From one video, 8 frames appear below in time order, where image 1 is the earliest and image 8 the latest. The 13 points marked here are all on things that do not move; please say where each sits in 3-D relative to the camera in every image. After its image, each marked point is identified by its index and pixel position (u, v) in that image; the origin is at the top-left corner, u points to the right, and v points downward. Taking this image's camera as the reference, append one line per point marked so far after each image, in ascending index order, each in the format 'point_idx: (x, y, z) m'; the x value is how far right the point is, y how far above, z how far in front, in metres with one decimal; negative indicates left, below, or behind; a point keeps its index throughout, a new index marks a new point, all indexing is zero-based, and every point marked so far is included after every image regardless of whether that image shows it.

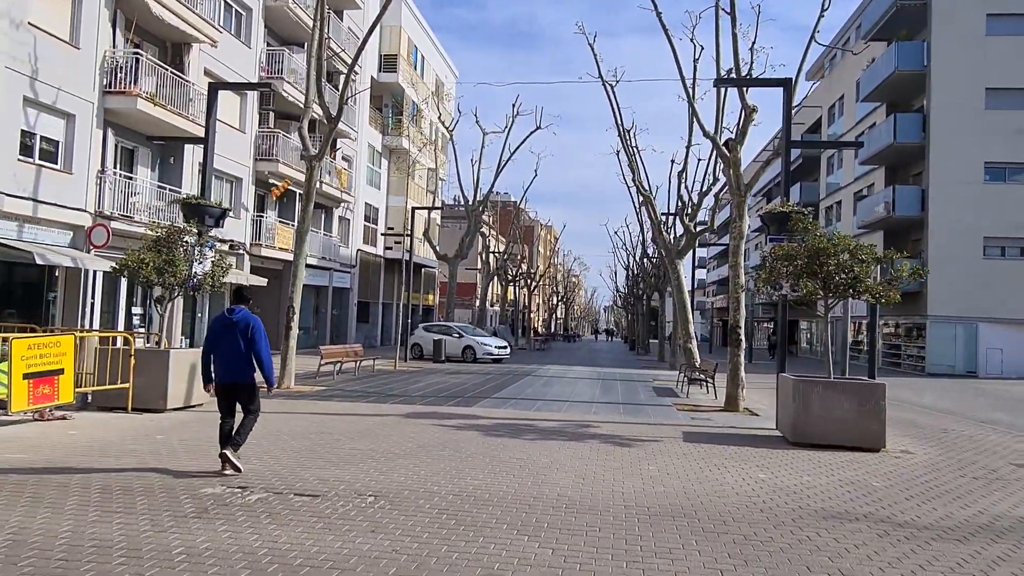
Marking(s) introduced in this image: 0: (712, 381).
0: (+5.3, -2.4, +18.9) m
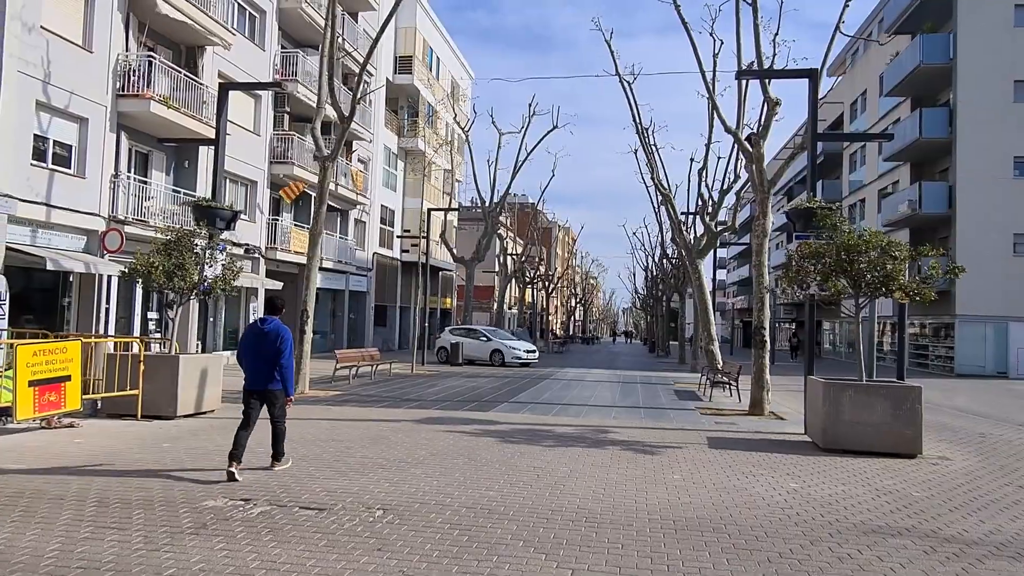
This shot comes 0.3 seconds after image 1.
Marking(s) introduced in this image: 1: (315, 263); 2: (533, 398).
0: (+5.7, -2.4, +18.4) m
1: (-4.6, +0.6, +16.9) m
2: (+0.4, -2.4, +15.8) m
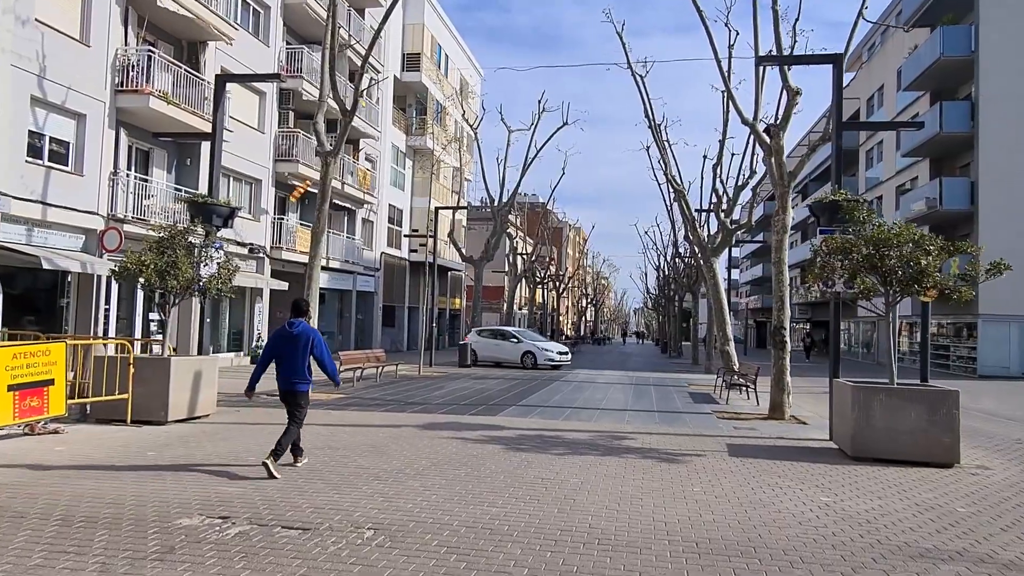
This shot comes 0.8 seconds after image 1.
0: (+5.9, -2.4, +17.7) m
1: (-4.4, +0.6, +16.3) m
2: (+0.6, -2.4, +15.2) m
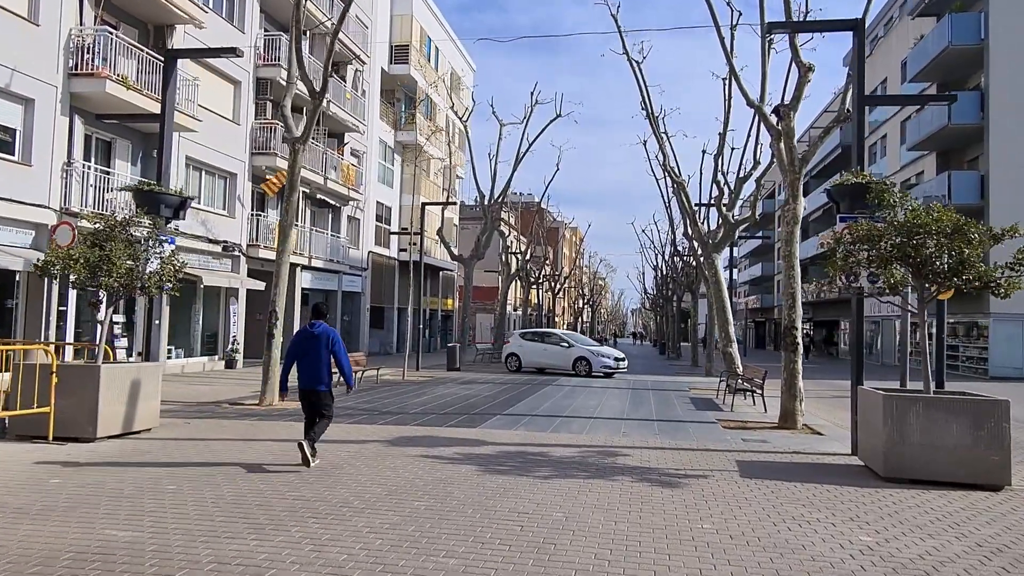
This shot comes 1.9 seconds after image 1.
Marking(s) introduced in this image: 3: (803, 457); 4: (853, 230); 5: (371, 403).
0: (+5.6, -2.3, +16.4) m
1: (-4.7, +0.6, +15.0) m
2: (+0.3, -2.3, +13.8) m
3: (+4.0, -2.3, +9.9) m
4: (+4.3, +0.7, +9.2) m
5: (-3.0, -2.4, +15.1) m
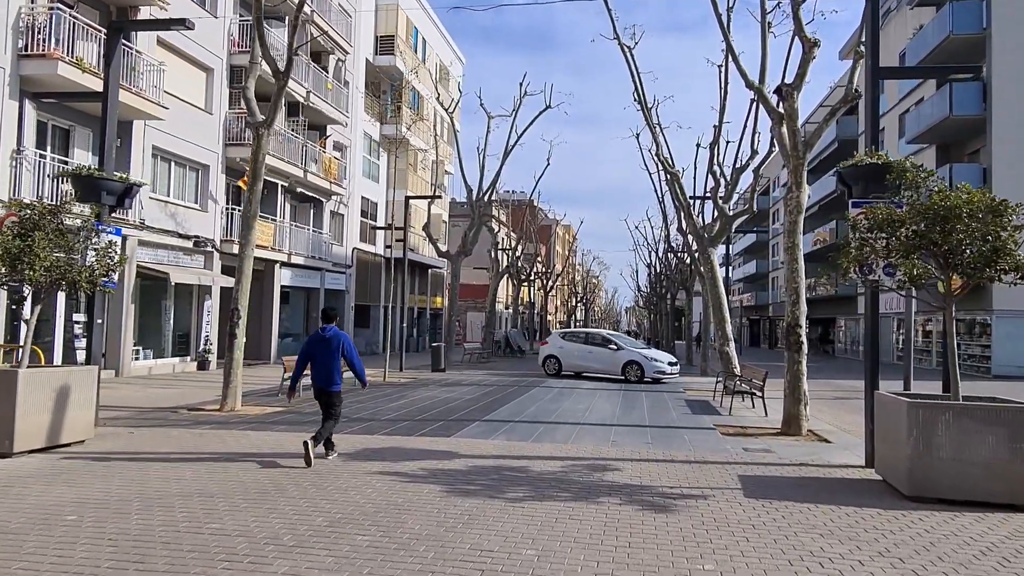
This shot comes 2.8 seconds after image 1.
0: (+5.3, -2.2, +15.4) m
1: (-5.0, +0.7, +13.9) m
2: (0.0, -2.3, +12.8) m
3: (+3.7, -2.2, +8.9) m
4: (+4.0, +0.8, +8.1) m
5: (-3.3, -2.3, +14.1) m
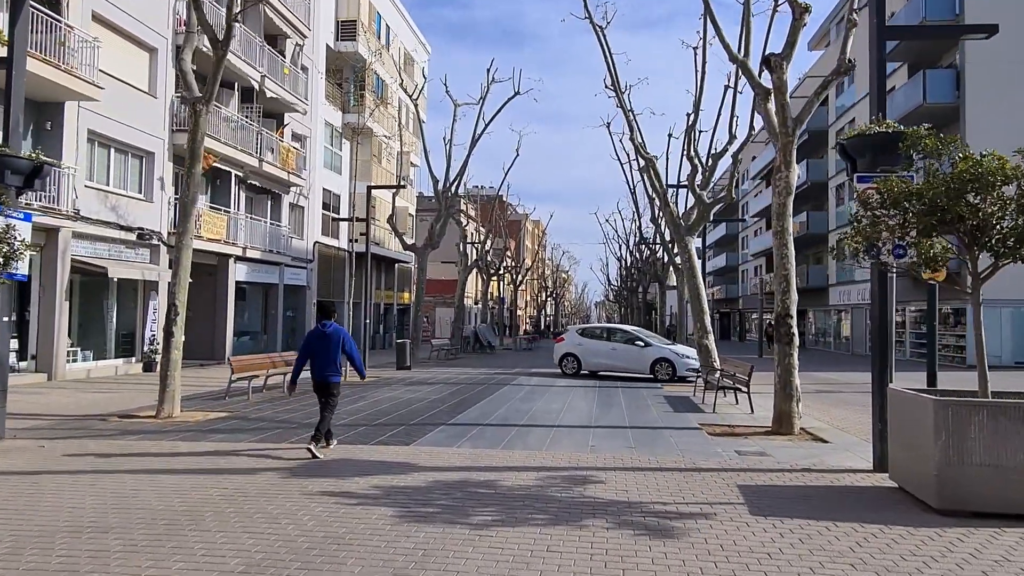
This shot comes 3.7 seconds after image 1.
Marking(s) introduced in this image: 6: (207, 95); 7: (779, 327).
0: (+4.7, -2.0, +14.5) m
1: (-5.6, +0.8, +12.5) m
2: (-0.5, -2.1, +11.7) m
3: (+3.3, -2.0, +7.9) m
4: (+3.7, +1.0, +7.2) m
5: (-3.9, -2.2, +12.8) m
6: (-5.2, +3.3, +12.5) m
7: (+4.2, -0.6, +11.3) m
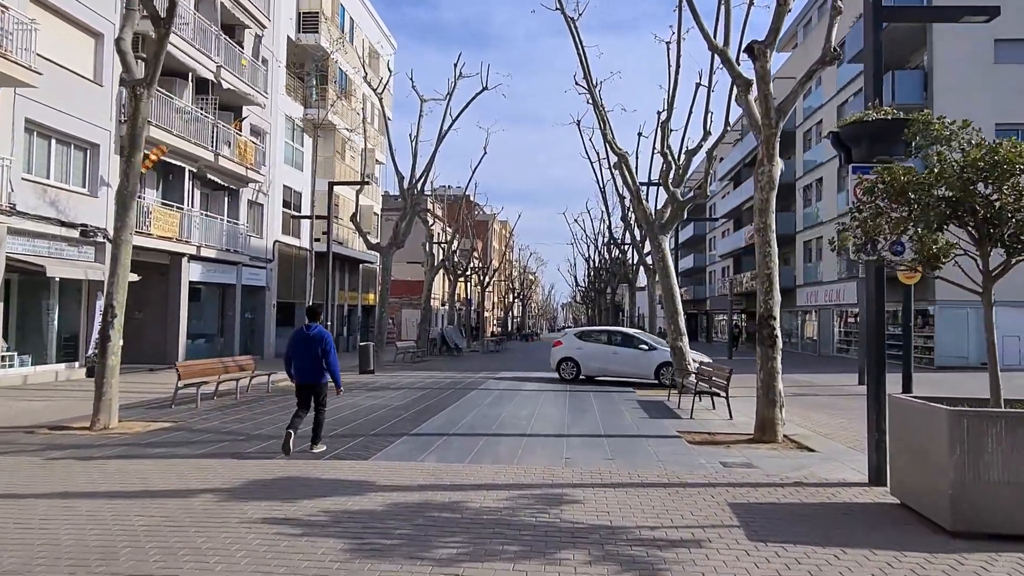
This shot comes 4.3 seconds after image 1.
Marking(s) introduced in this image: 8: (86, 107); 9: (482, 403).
0: (+4.0, -2.0, +13.9) m
1: (-6.1, +0.8, +11.5) m
2: (-1.0, -2.1, +10.9) m
3: (+3.0, -2.0, +7.3) m
4: (+3.4, +1.0, +6.6) m
5: (-4.4, -2.2, +11.8) m
6: (-5.8, +3.3, +11.5) m
7: (+3.7, -0.6, +10.8) m
8: (-11.4, +4.9, +19.4) m
9: (-0.6, -2.3, +14.8) m
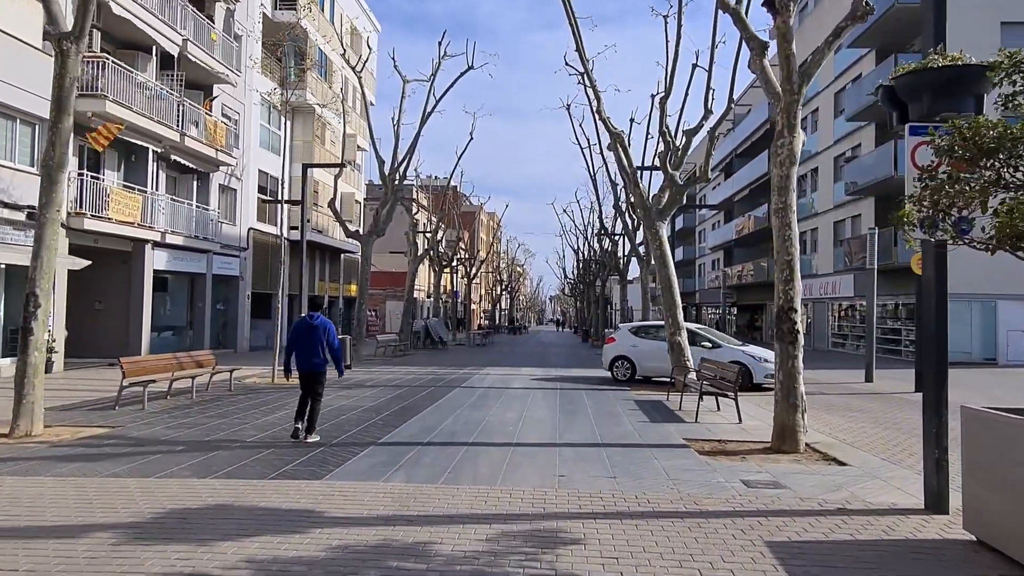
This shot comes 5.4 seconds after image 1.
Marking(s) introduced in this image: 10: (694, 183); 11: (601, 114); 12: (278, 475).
0: (+3.8, -1.8, +12.6) m
1: (-6.3, +1.0, +10.0) m
2: (-1.2, -1.9, +9.5) m
3: (+2.9, -1.9, +6.0) m
4: (+3.3, +1.1, +5.2) m
5: (-4.6, -2.0, +10.4) m
6: (-5.9, +3.5, +10.0) m
7: (+3.5, -0.4, +9.4) m
8: (-11.8, +5.2, +17.7) m
9: (-0.9, -2.1, +13.4) m
10: (+4.8, +2.7, +19.2) m
11: (+2.4, +4.7, +19.6) m
12: (-2.3, -1.9, +7.3) m
